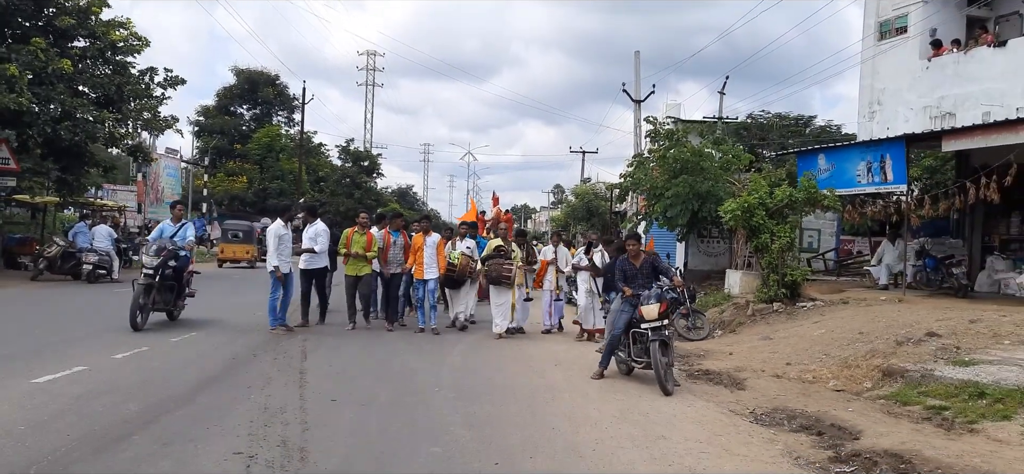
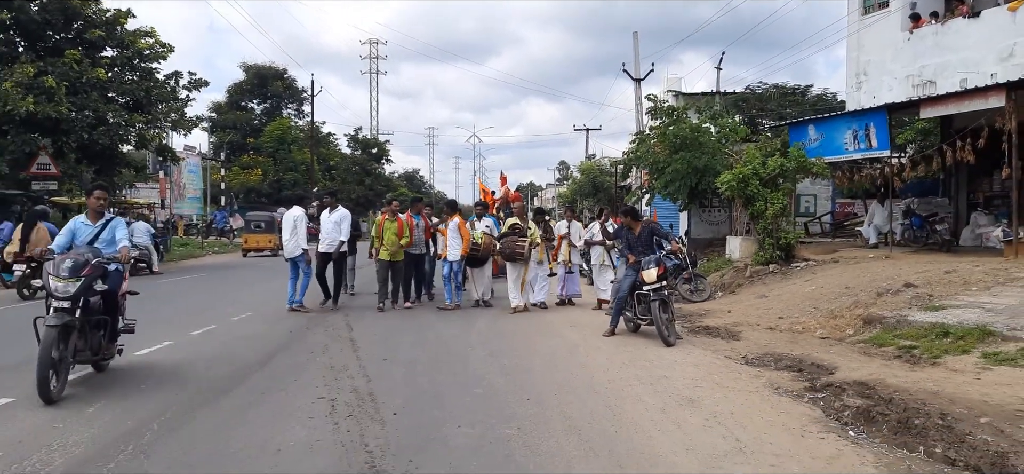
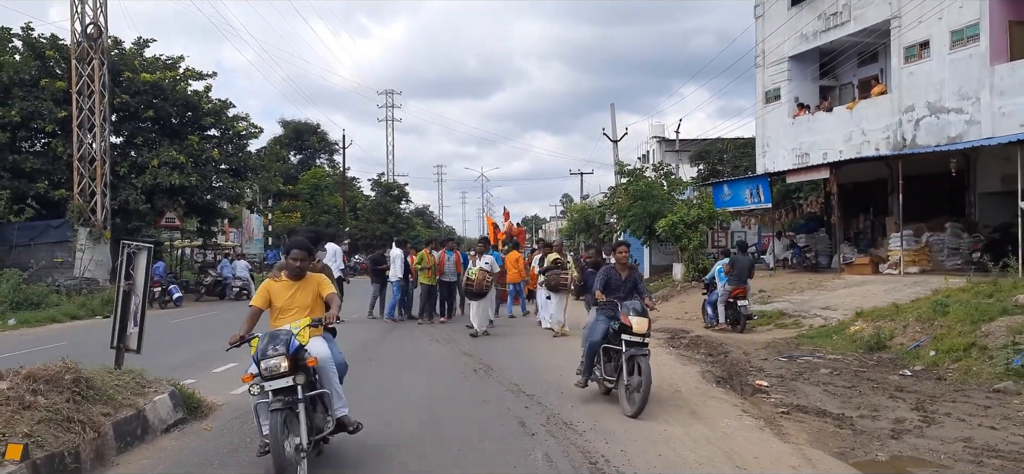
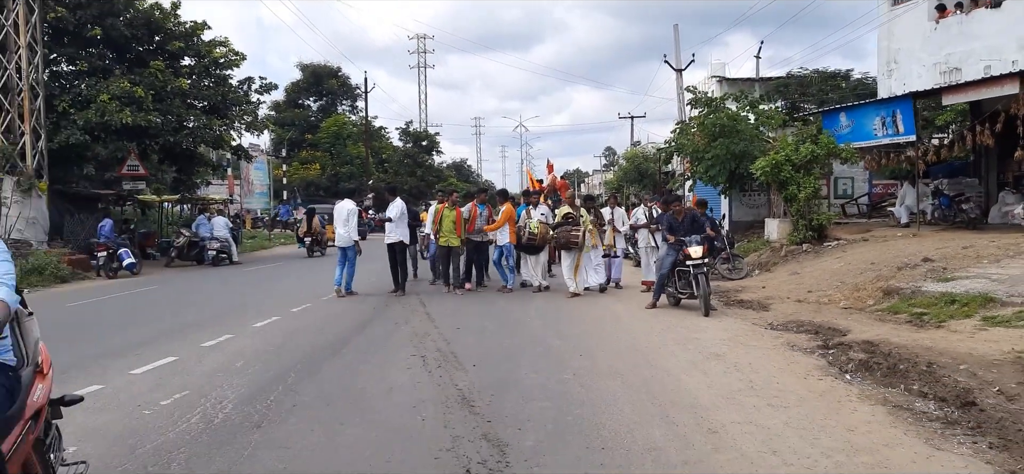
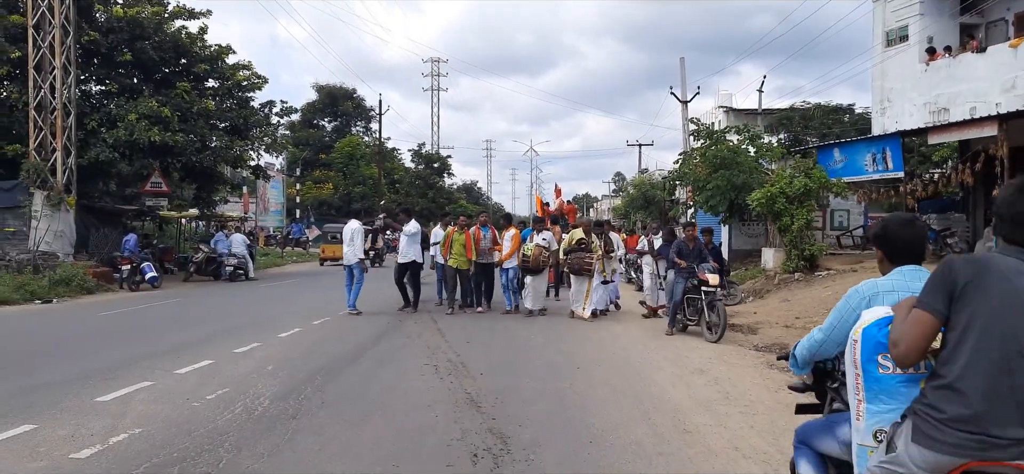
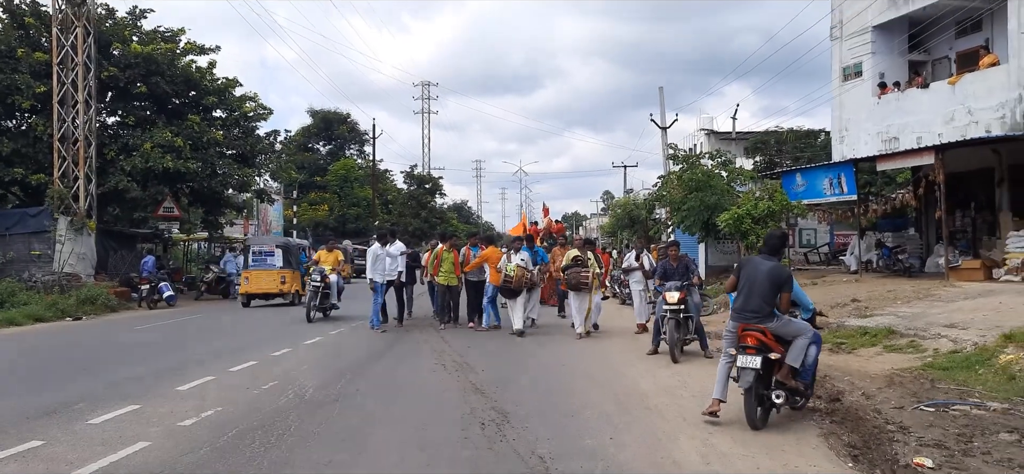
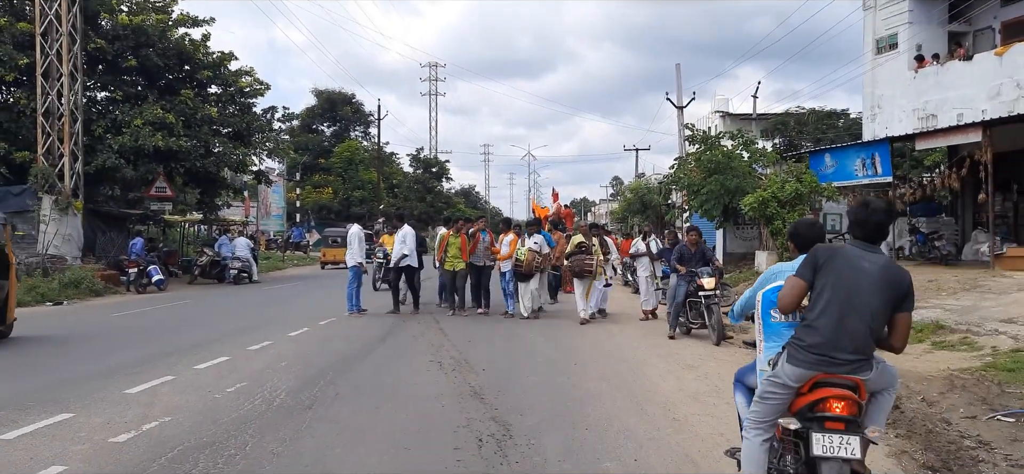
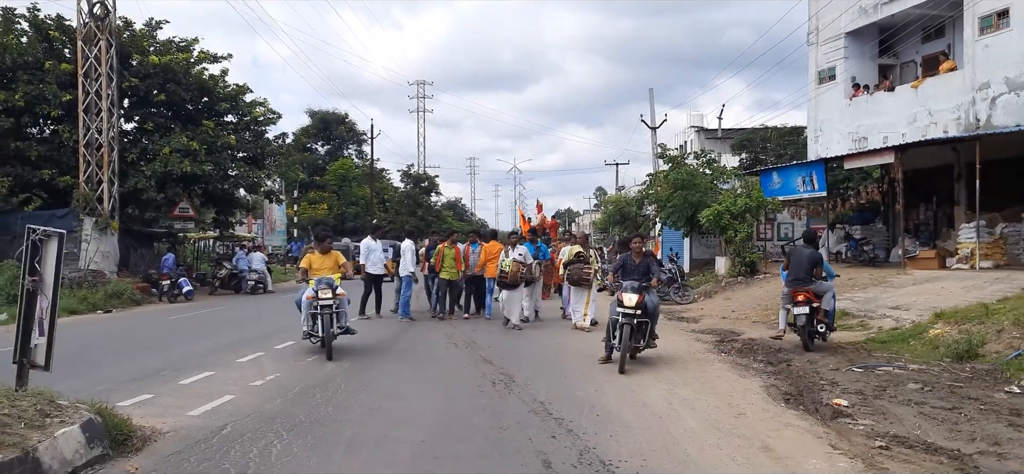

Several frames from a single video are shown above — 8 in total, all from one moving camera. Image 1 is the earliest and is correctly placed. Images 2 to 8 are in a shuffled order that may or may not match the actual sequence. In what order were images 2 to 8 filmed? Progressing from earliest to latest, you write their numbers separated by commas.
2, 4, 5, 7, 6, 8, 3
